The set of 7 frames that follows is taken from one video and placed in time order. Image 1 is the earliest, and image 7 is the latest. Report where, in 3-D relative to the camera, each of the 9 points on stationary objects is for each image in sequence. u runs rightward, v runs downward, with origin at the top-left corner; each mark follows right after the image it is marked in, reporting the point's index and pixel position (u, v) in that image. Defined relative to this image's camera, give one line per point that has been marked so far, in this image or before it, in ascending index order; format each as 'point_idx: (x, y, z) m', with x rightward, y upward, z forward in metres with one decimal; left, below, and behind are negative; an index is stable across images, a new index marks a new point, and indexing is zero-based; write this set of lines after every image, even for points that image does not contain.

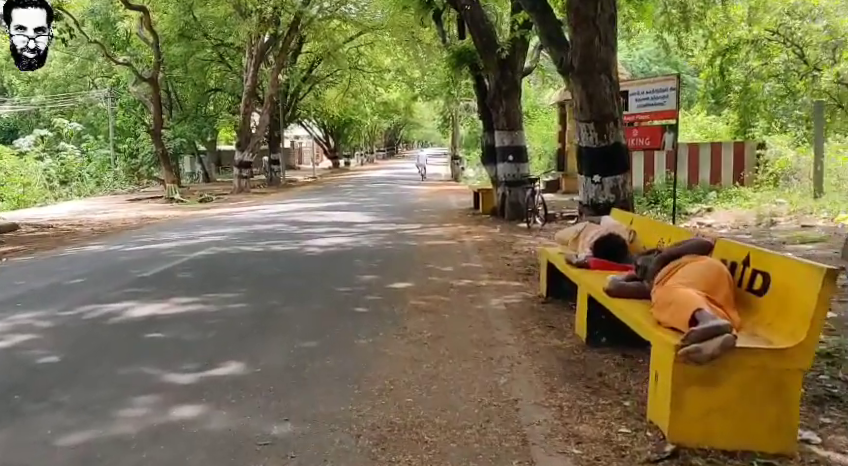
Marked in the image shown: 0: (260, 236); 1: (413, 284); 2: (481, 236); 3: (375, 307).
0: (-2.9, -0.1, +14.1) m
1: (-0.1, -0.6, +8.7) m
2: (+1.0, -0.1, +14.2) m
3: (-0.4, -0.7, +7.3) m
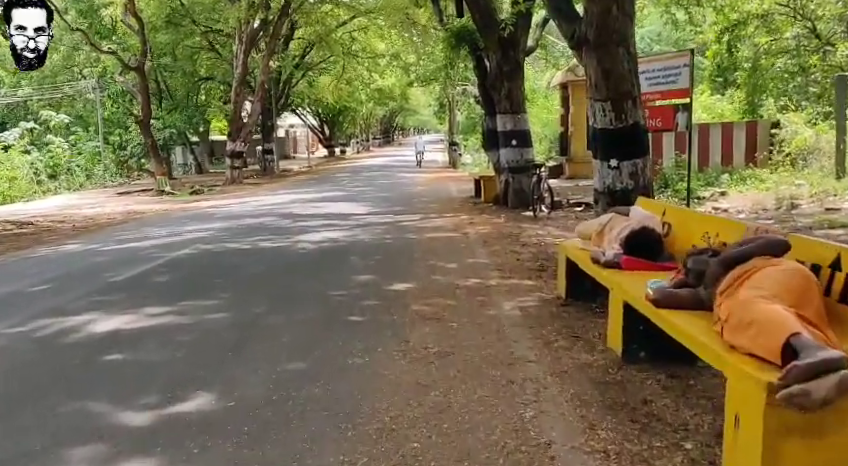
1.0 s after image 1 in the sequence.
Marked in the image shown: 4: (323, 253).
0: (-2.9, 0.0, +13.2) m
1: (-0.1, -0.5, +7.8) m
2: (+1.0, +0.1, +13.3) m
3: (-0.4, -0.7, +6.4) m
4: (-1.3, -0.3, +10.6) m
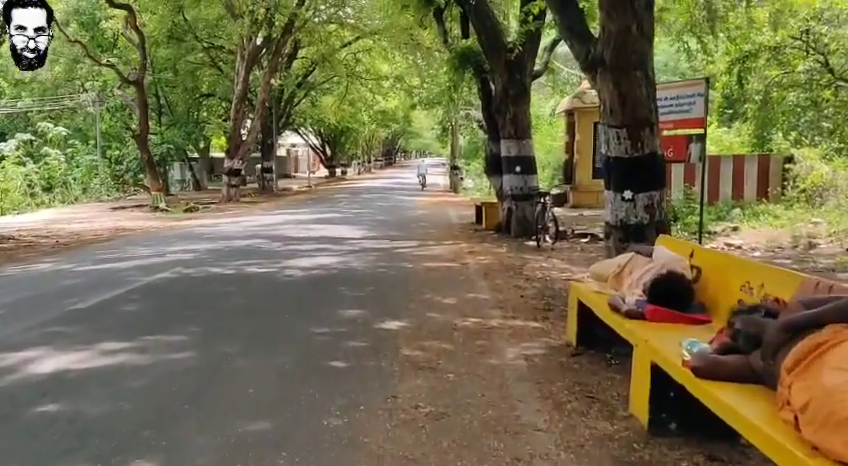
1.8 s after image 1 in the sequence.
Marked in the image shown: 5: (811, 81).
0: (-2.9, -0.3, +12.4) m
1: (-0.1, -0.8, +7.1) m
2: (+1.0, -0.4, +12.5) m
3: (-0.5, -0.9, +5.7) m
4: (-1.4, -0.6, +9.8) m
5: (+9.2, +3.6, +19.3) m
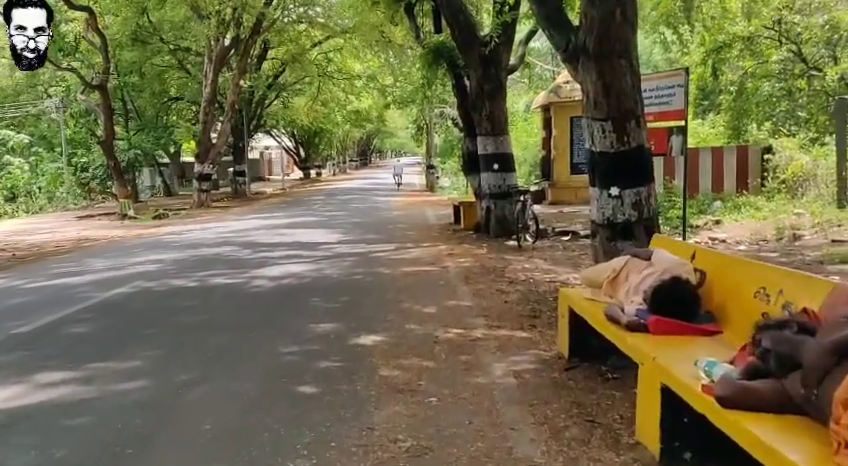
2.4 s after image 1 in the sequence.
0: (-3.3, -0.5, +11.8) m
1: (-0.3, -0.9, +6.5) m
2: (+0.6, -0.4, +12.0) m
3: (-0.6, -1.0, +5.1) m
4: (-1.6, -0.7, +9.2) m
5: (+8.6, +3.8, +19.0) m
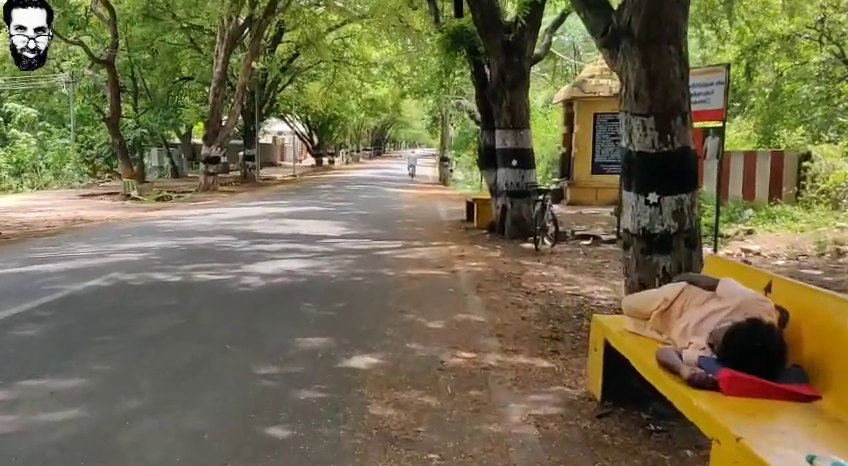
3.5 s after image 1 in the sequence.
0: (-3.1, -0.3, +10.9) m
1: (-0.3, -0.9, +5.5) m
2: (+0.7, -0.4, +11.0) m
3: (-0.6, -1.0, +4.1) m
4: (-1.6, -0.6, +8.2) m
5: (+9.0, +3.5, +17.9) m
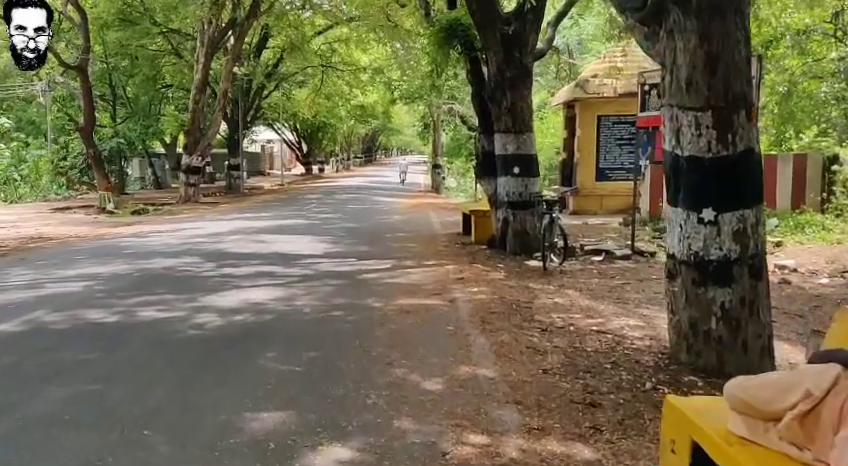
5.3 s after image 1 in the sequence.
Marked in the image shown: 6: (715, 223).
0: (-3.2, -0.6, +9.2) m
1: (-0.3, -1.1, +3.9) m
2: (+0.7, -0.6, +9.4) m
3: (-0.6, -1.2, +2.5) m
4: (-1.6, -0.9, +6.6) m
5: (+8.8, +3.3, +16.4) m
6: (+2.0, +0.1, +5.4) m
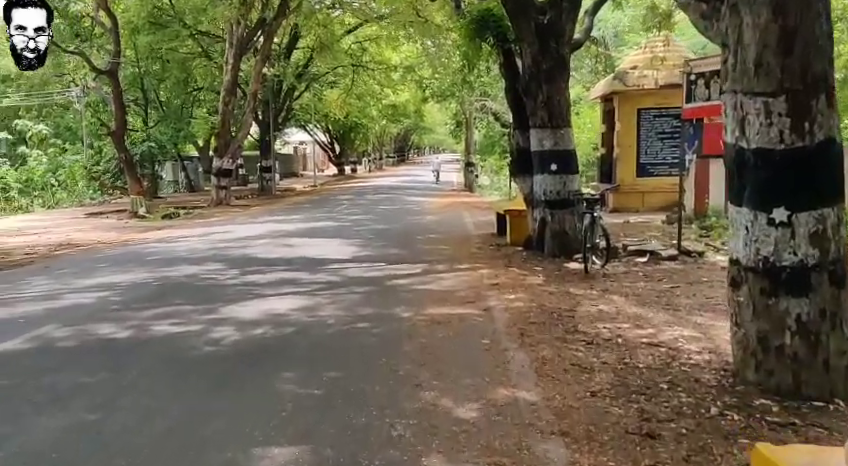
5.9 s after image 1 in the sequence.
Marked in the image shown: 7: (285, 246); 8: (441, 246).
0: (-2.9, -0.7, +8.8) m
1: (-0.2, -1.1, +3.3) m
2: (+1.0, -0.7, +8.8) m
3: (-0.5, -1.2, +1.9) m
4: (-1.4, -0.9, +6.1) m
5: (+9.4, +3.4, +15.4) m
6: (+2.2, +0.1, +4.7) m
7: (-2.4, -0.2, +13.8) m
8: (+0.3, -0.2, +13.7) m
